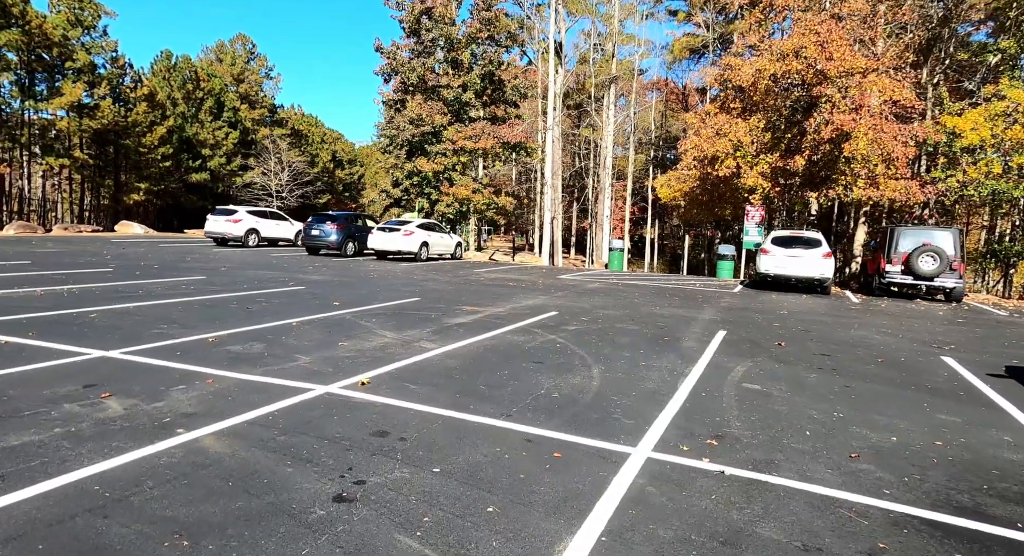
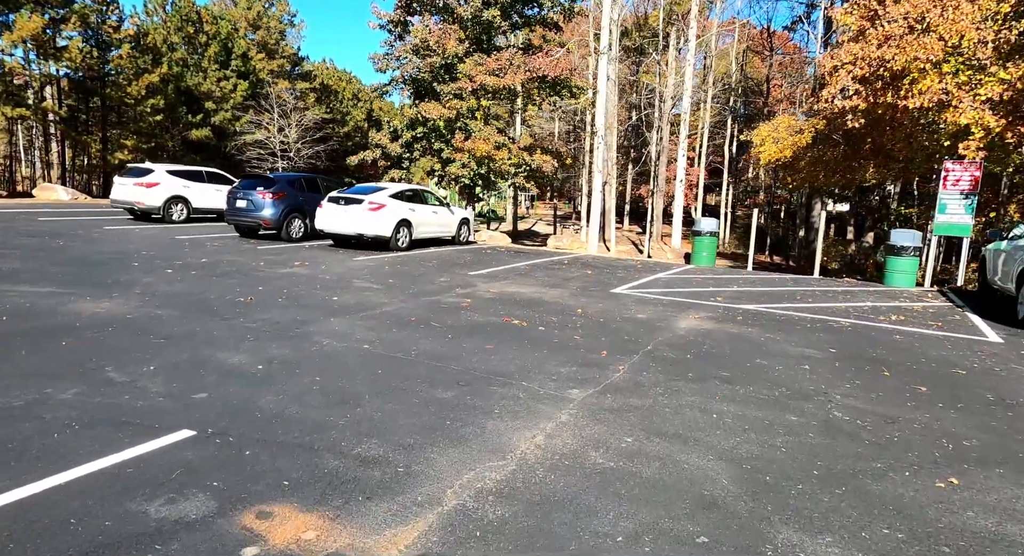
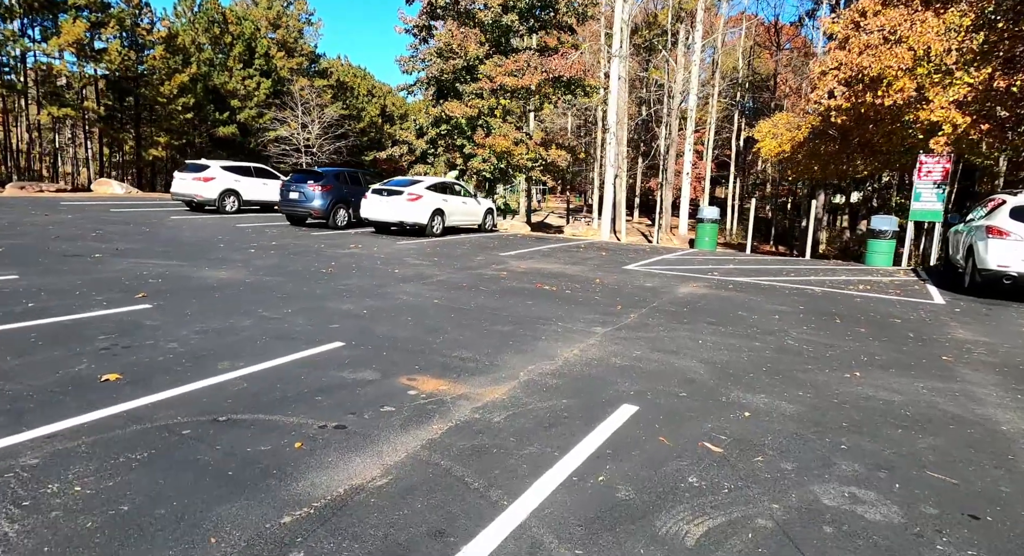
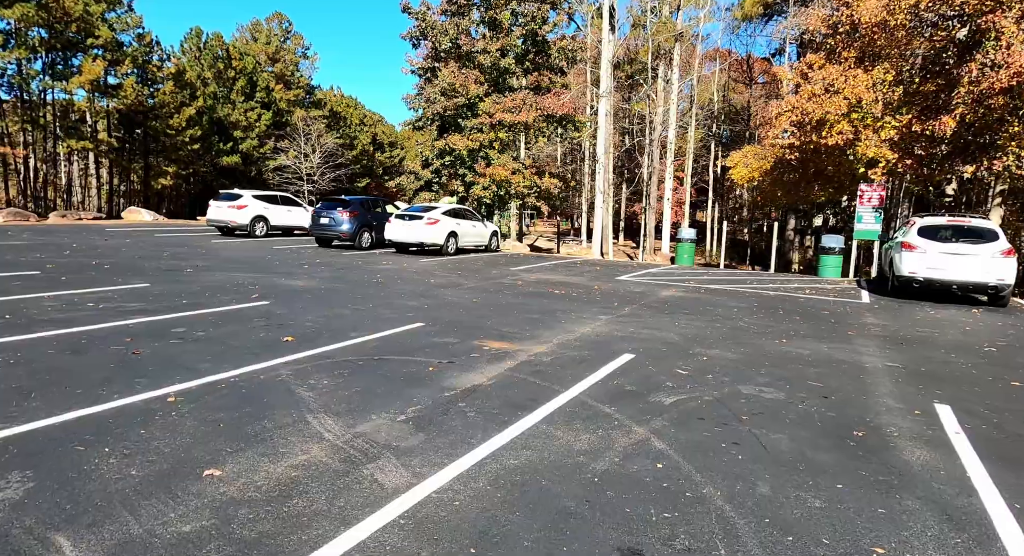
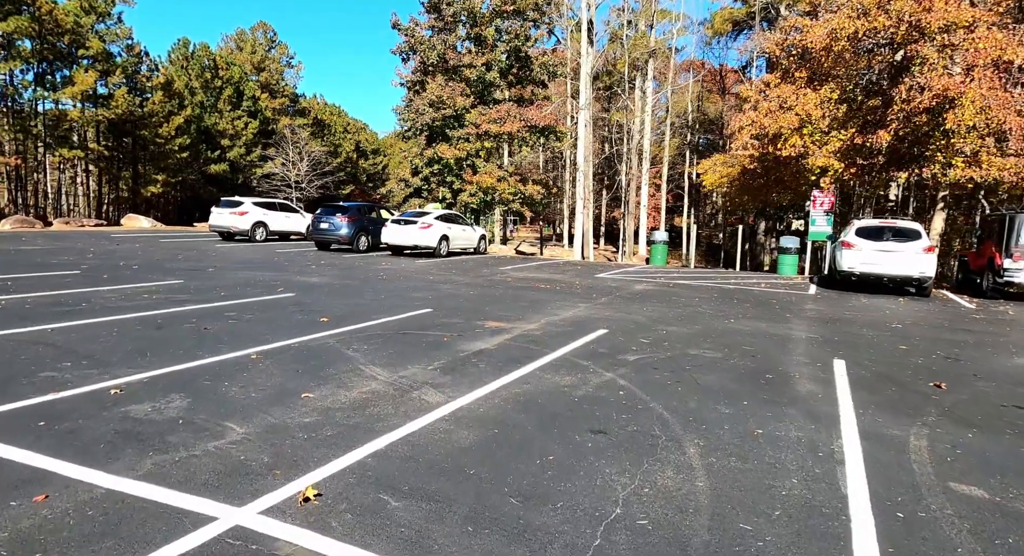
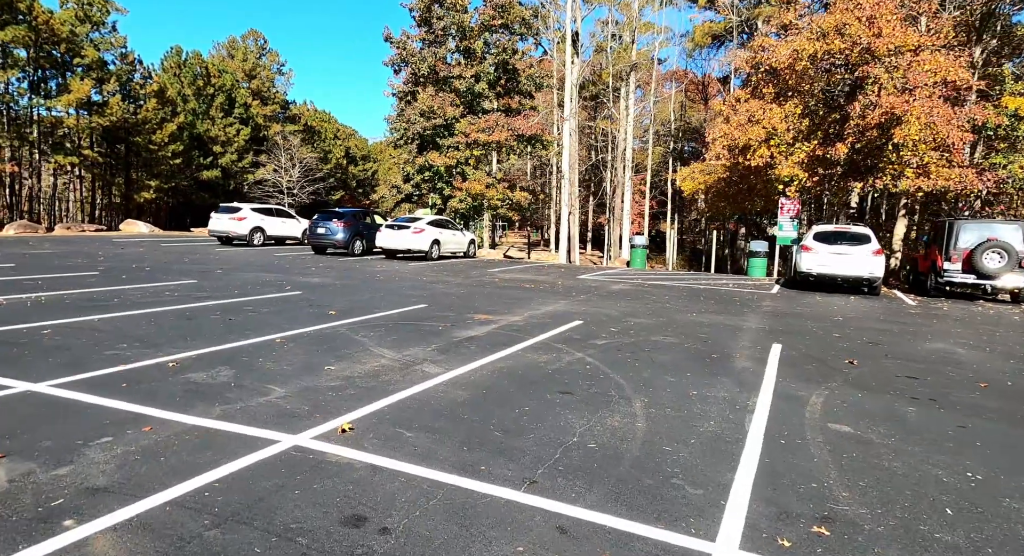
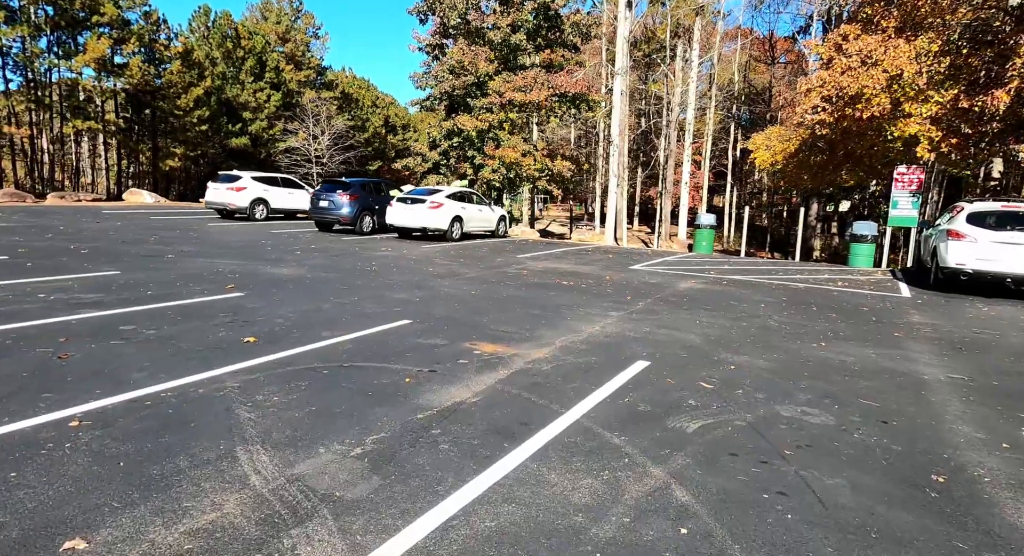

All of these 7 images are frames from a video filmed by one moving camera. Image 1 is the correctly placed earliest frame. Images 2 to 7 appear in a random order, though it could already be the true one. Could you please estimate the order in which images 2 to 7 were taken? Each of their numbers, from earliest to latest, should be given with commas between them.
6, 5, 4, 7, 3, 2
